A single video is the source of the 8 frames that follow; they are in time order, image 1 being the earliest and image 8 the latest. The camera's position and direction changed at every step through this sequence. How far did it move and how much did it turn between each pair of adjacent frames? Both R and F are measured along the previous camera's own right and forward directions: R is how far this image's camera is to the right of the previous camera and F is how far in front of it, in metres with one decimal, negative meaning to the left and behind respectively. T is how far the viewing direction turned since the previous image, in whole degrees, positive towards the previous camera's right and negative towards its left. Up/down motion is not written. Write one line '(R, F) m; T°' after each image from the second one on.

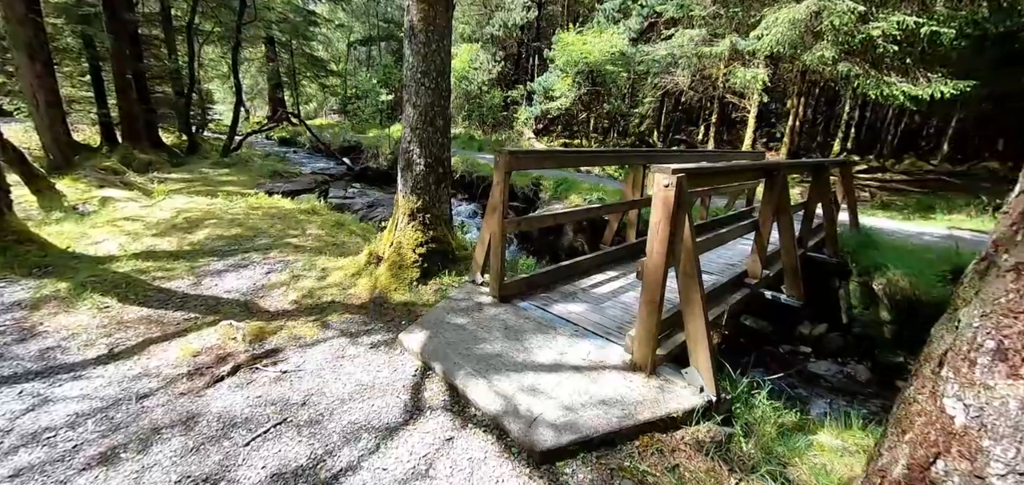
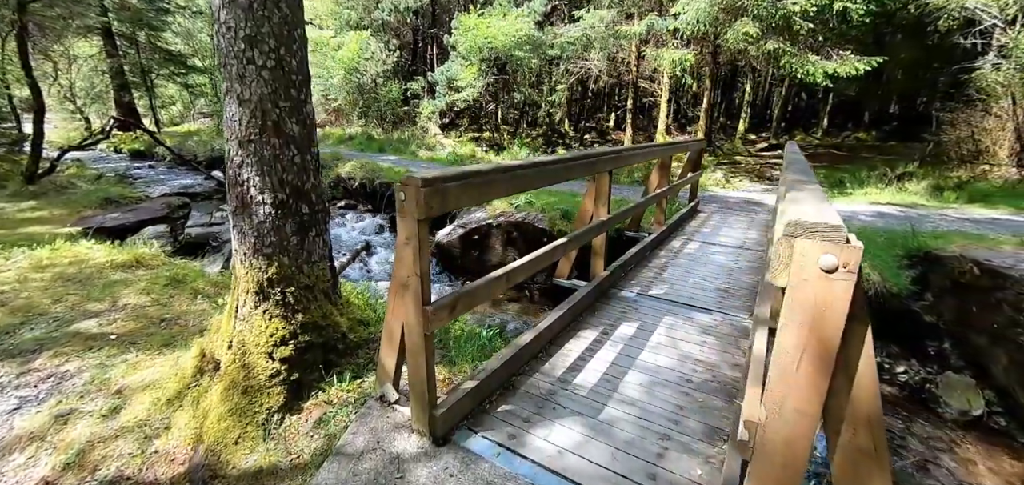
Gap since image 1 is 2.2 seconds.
(0.0, +1.3) m; +10°
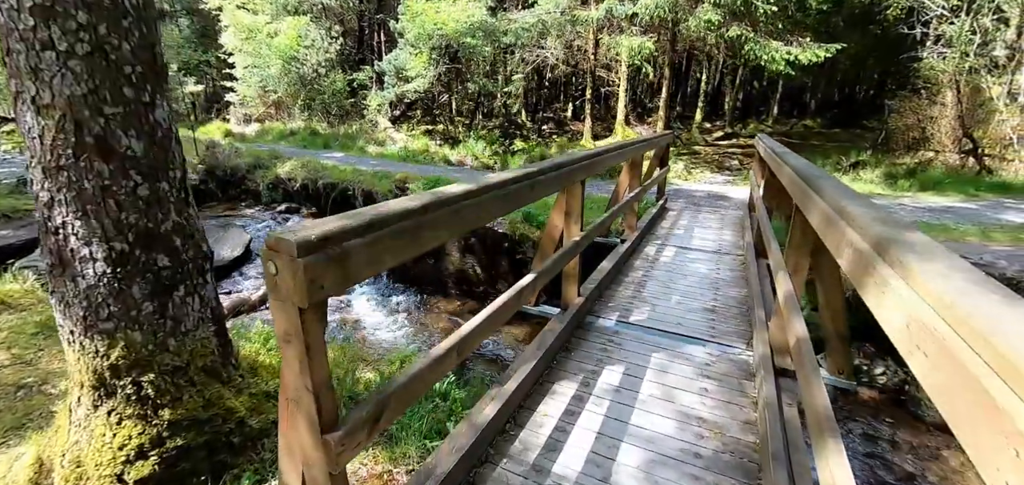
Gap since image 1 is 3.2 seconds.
(0.0, +0.5) m; +5°
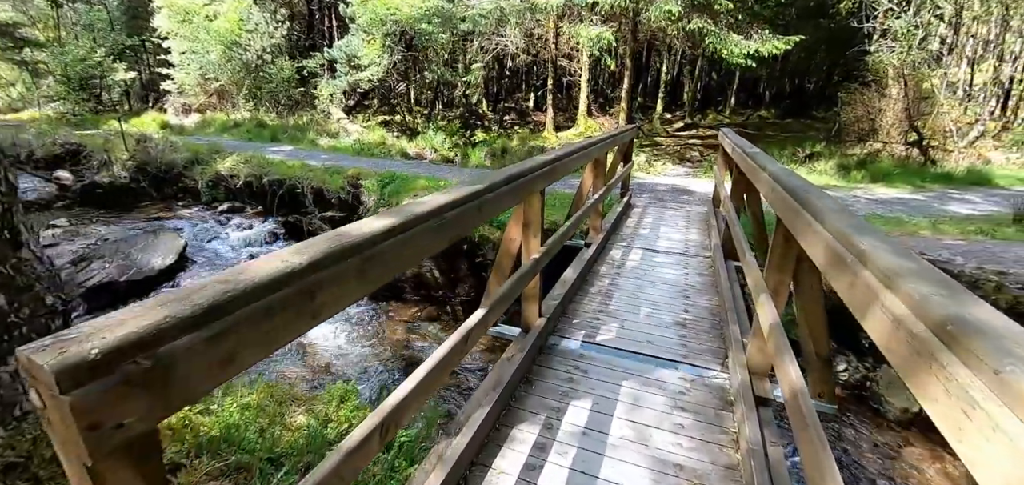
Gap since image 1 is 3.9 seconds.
(+0.1, +0.3) m; +4°
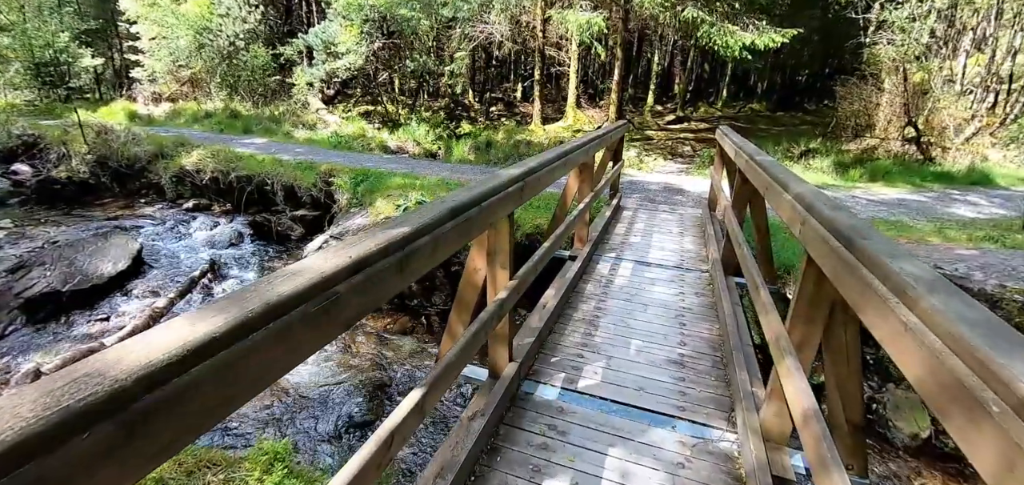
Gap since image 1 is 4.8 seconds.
(+0.1, +0.4) m; +1°
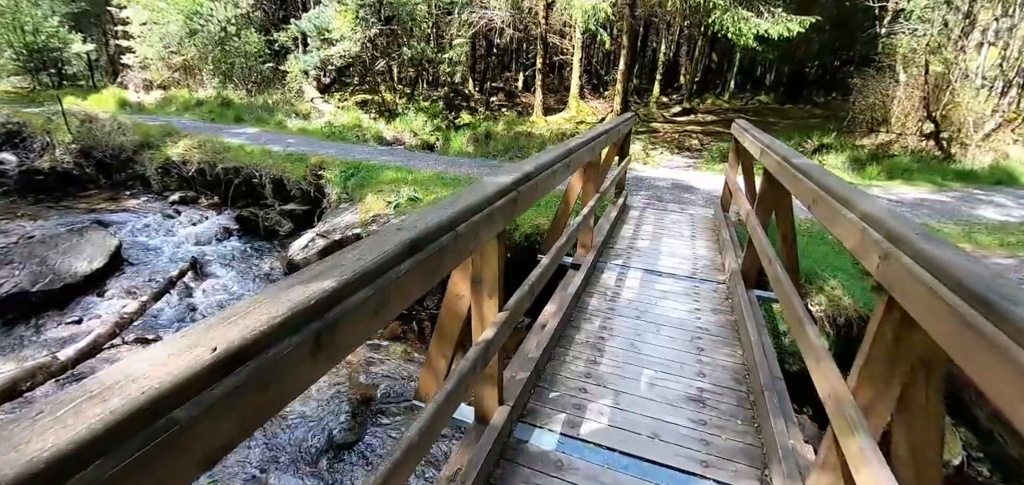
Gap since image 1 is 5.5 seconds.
(0.0, +0.4) m; 0°
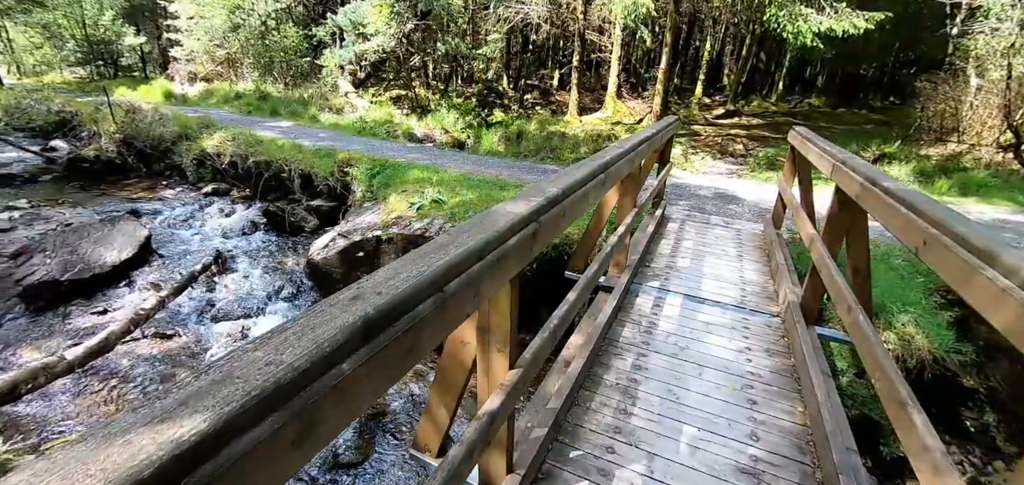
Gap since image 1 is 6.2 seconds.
(0.0, +0.3) m; -4°
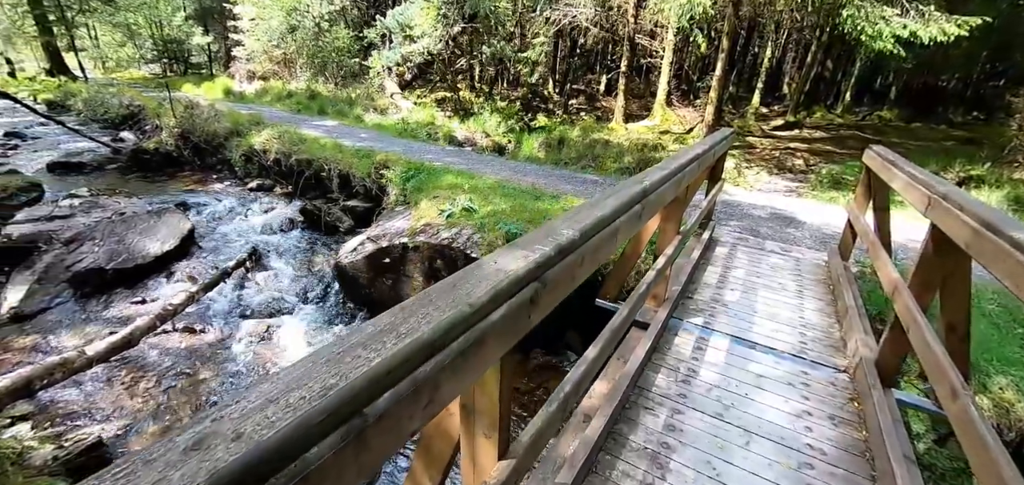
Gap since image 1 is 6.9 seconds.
(+0.1, +0.3) m; -5°
